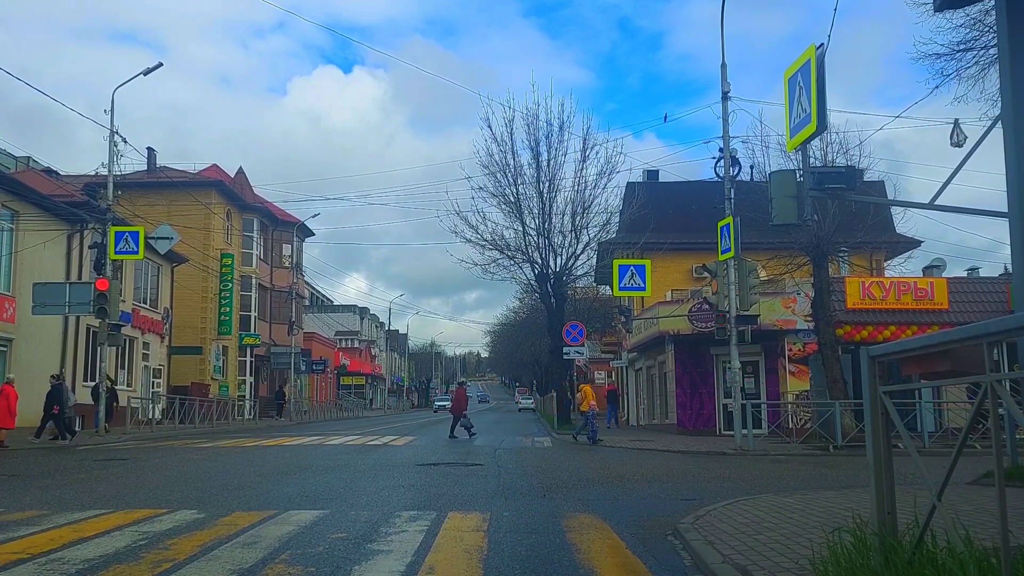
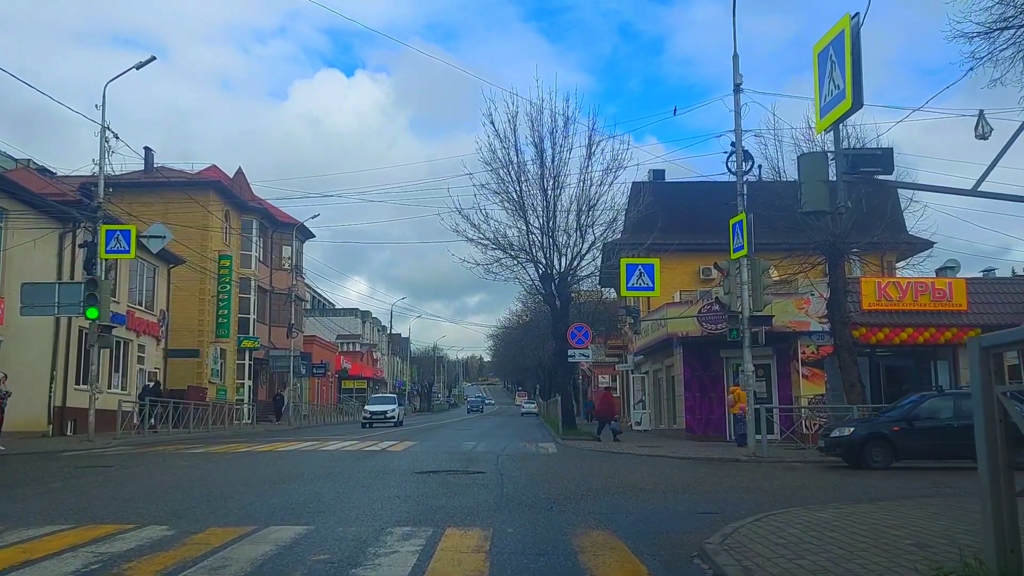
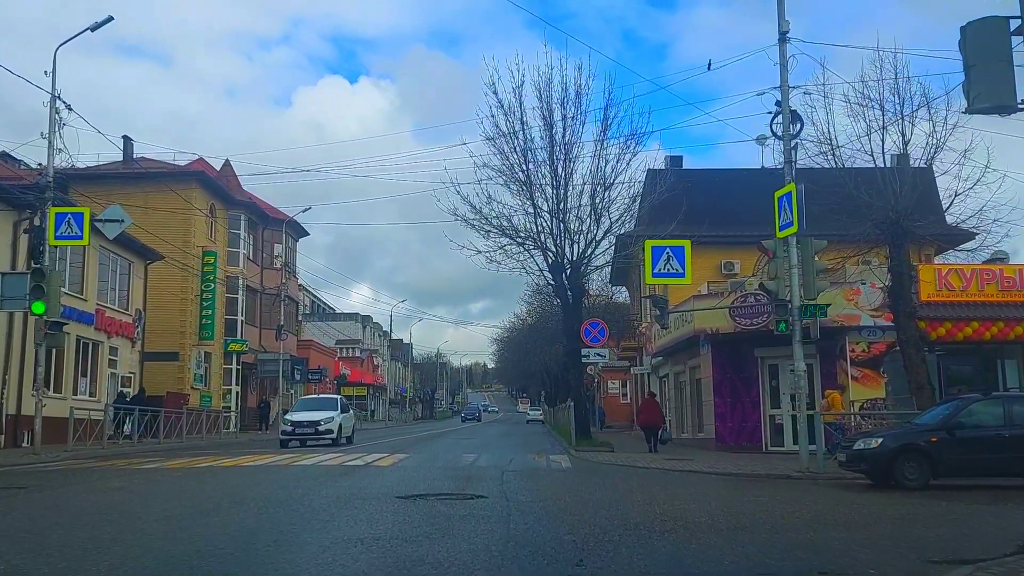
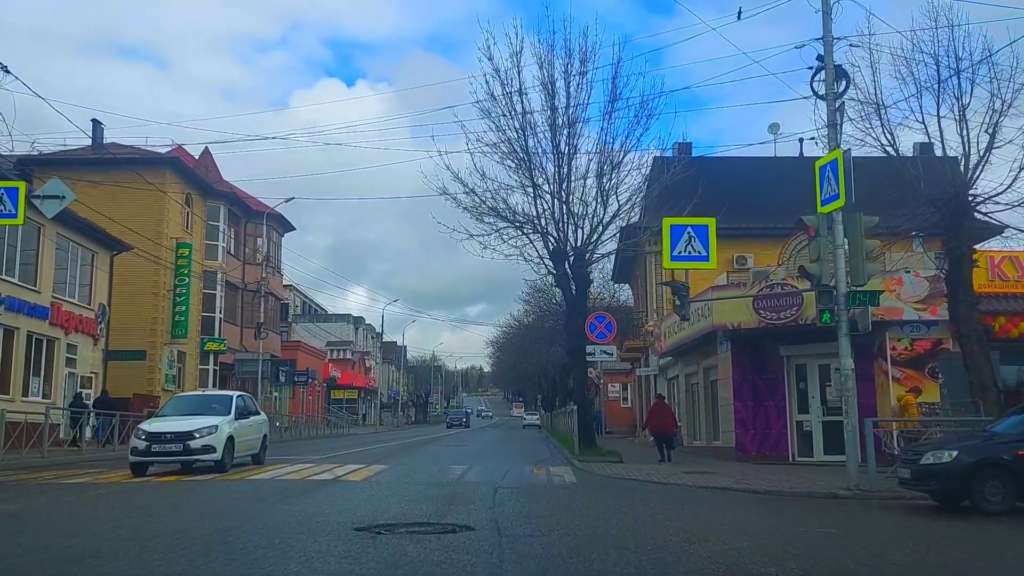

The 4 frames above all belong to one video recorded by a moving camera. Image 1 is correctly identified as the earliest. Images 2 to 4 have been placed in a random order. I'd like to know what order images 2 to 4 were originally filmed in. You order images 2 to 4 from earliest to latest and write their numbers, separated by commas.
2, 3, 4
